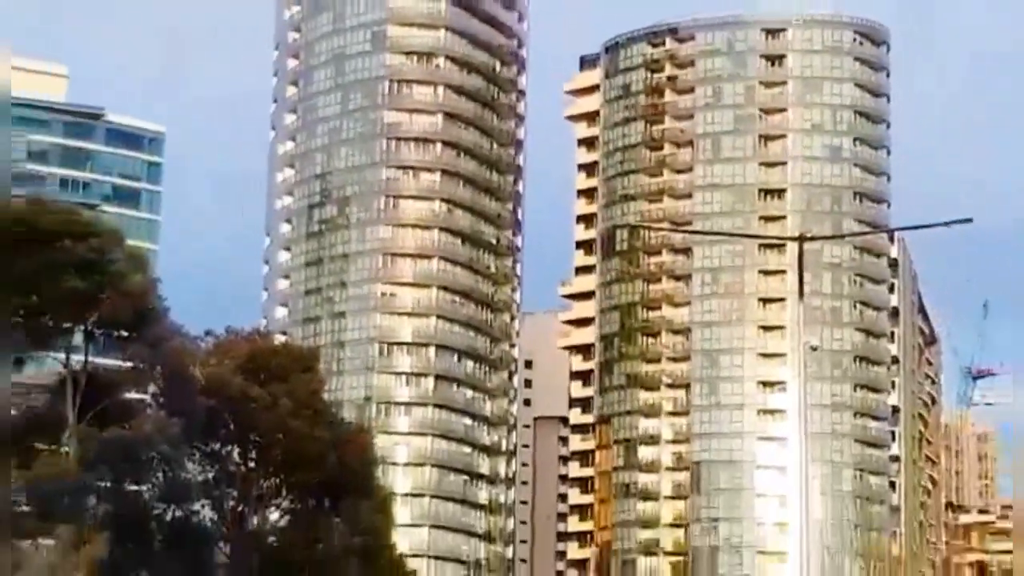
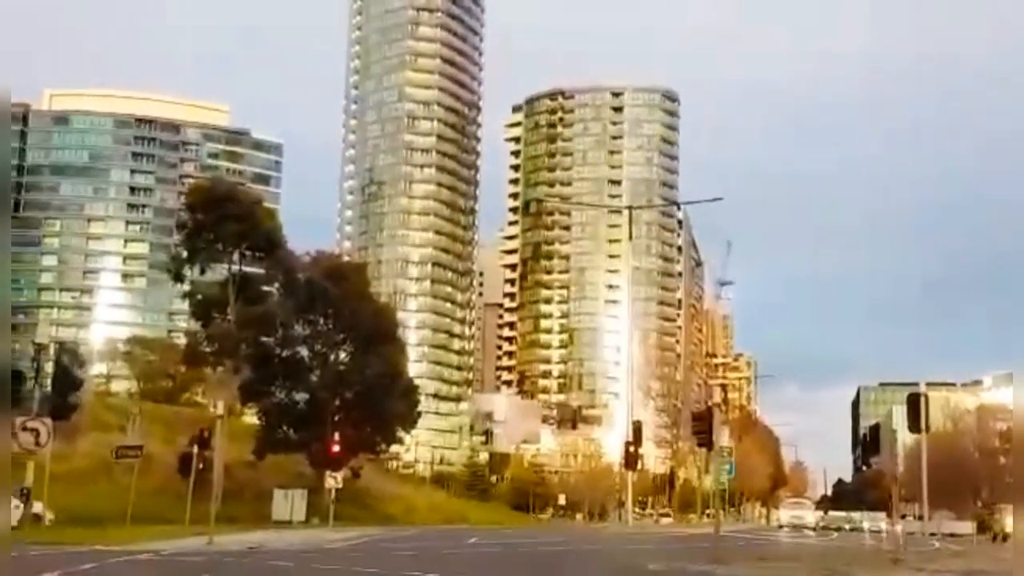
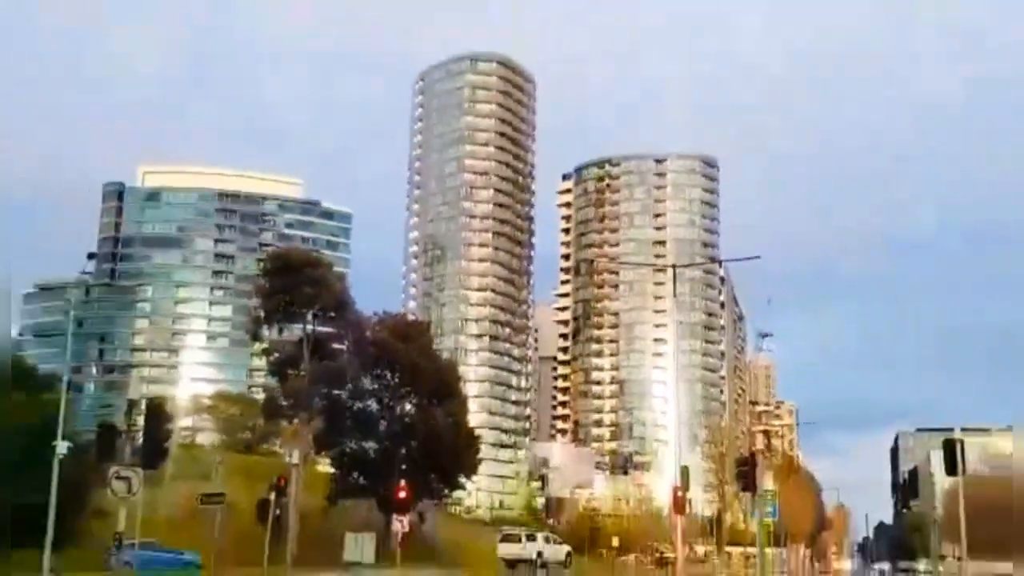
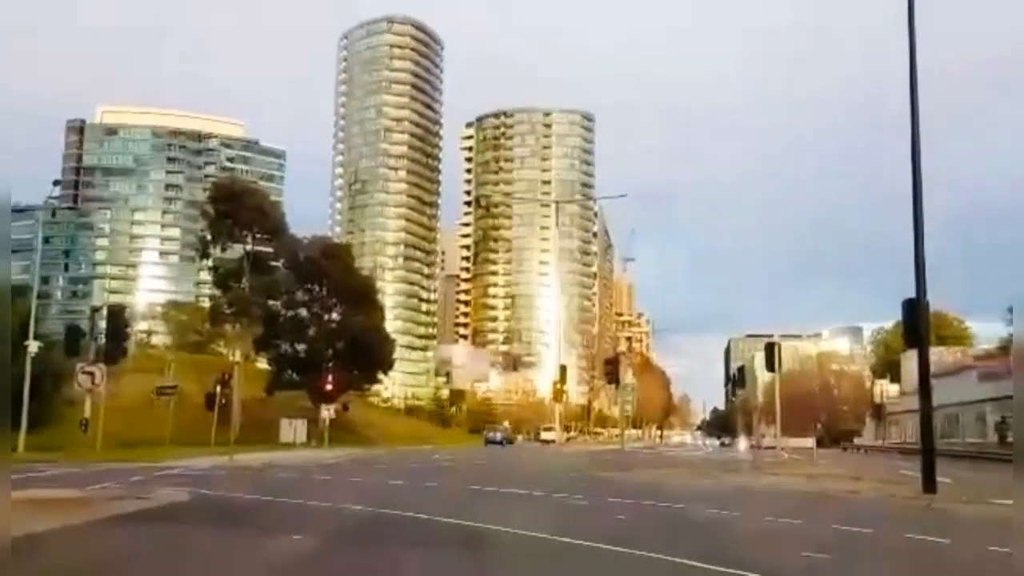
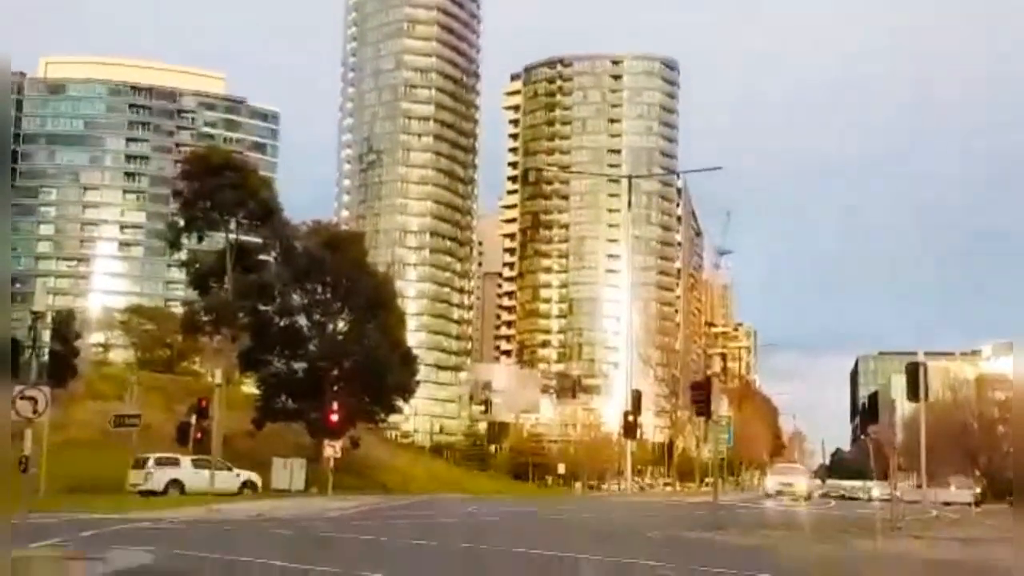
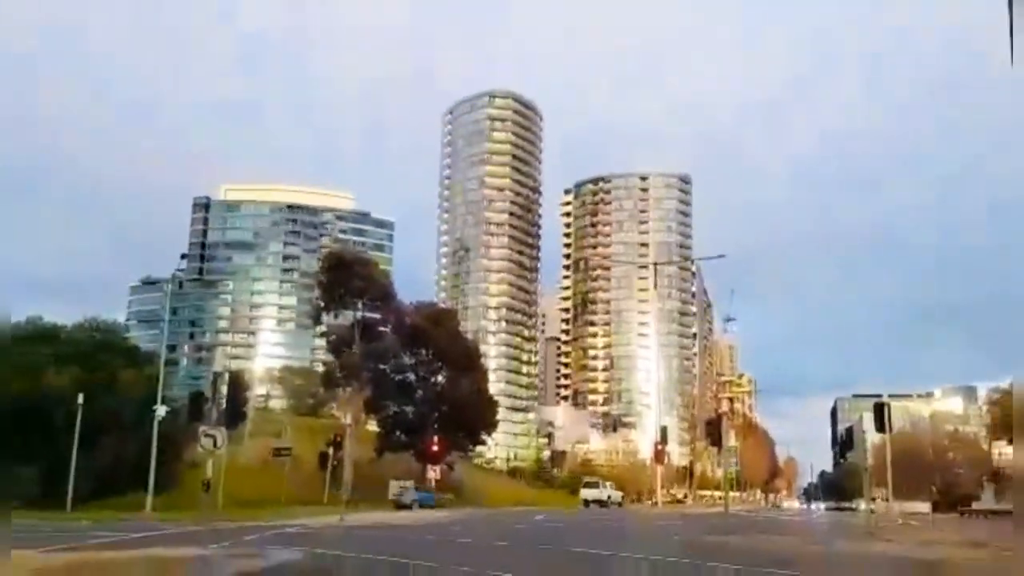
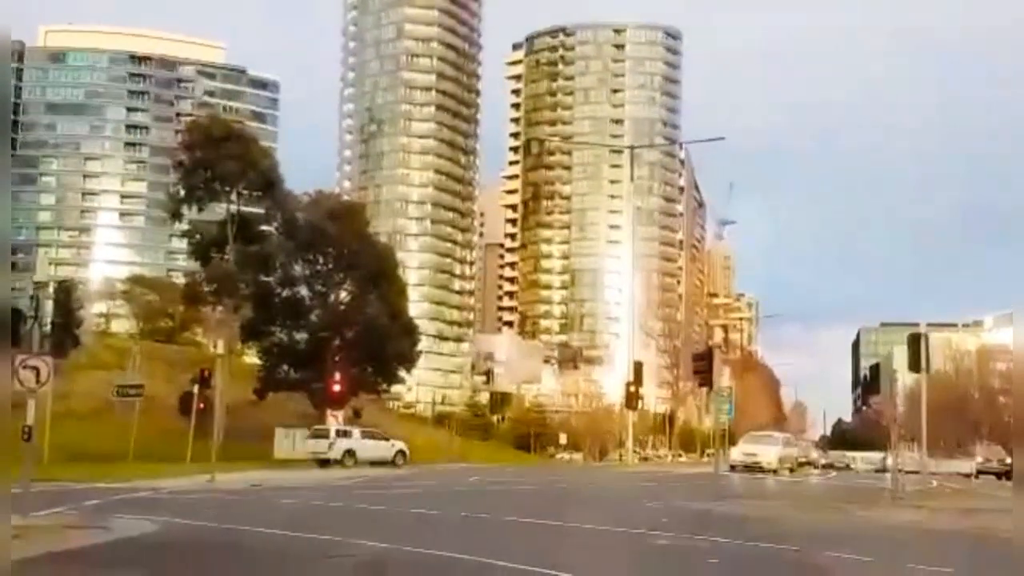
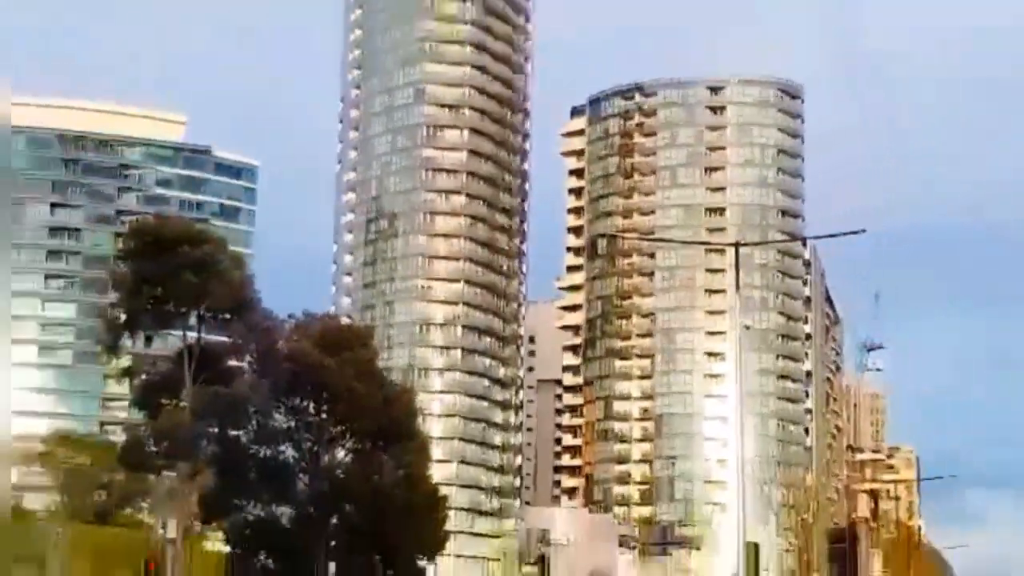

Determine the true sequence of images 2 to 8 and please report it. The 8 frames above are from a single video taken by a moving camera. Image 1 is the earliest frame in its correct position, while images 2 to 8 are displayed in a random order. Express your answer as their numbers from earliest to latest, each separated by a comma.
8, 3, 6, 4, 2, 5, 7
